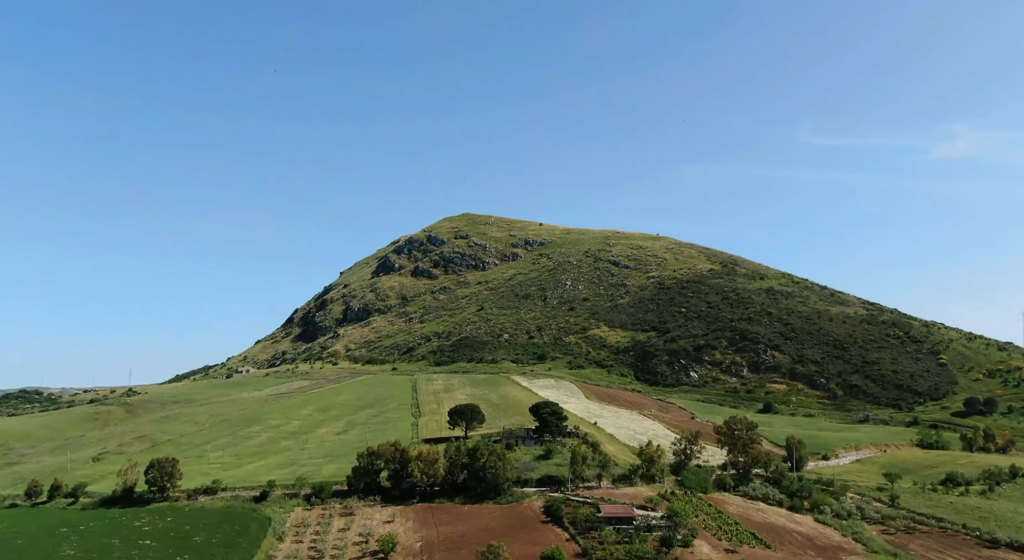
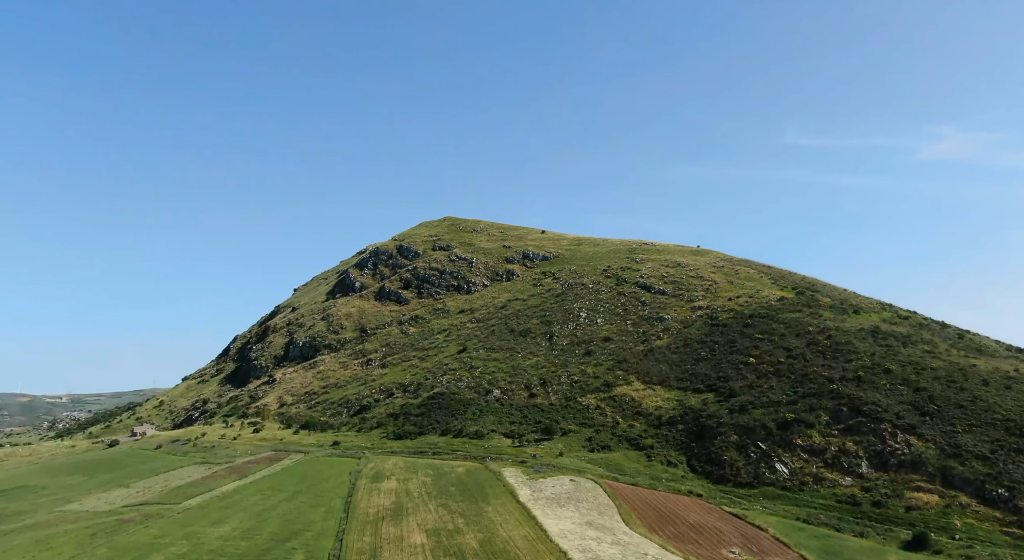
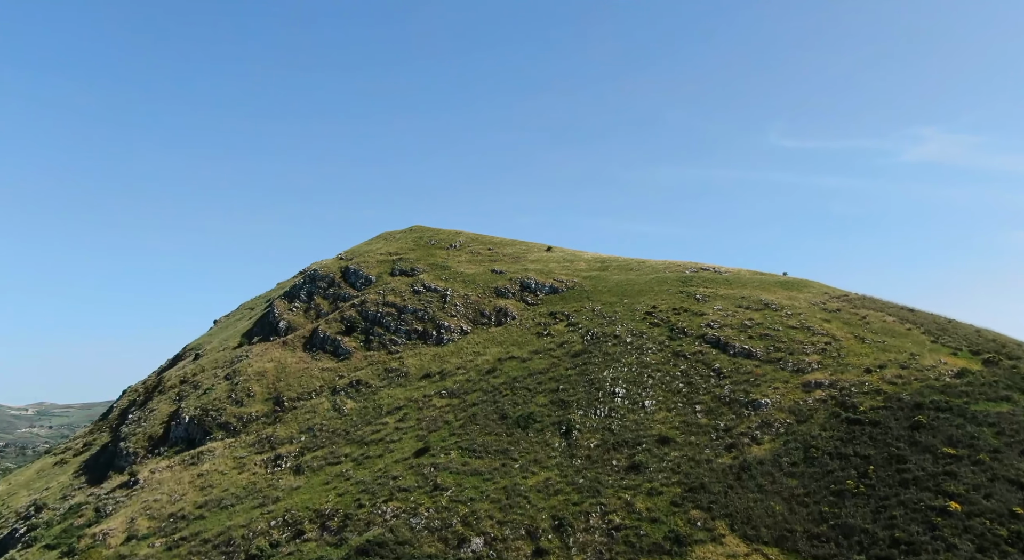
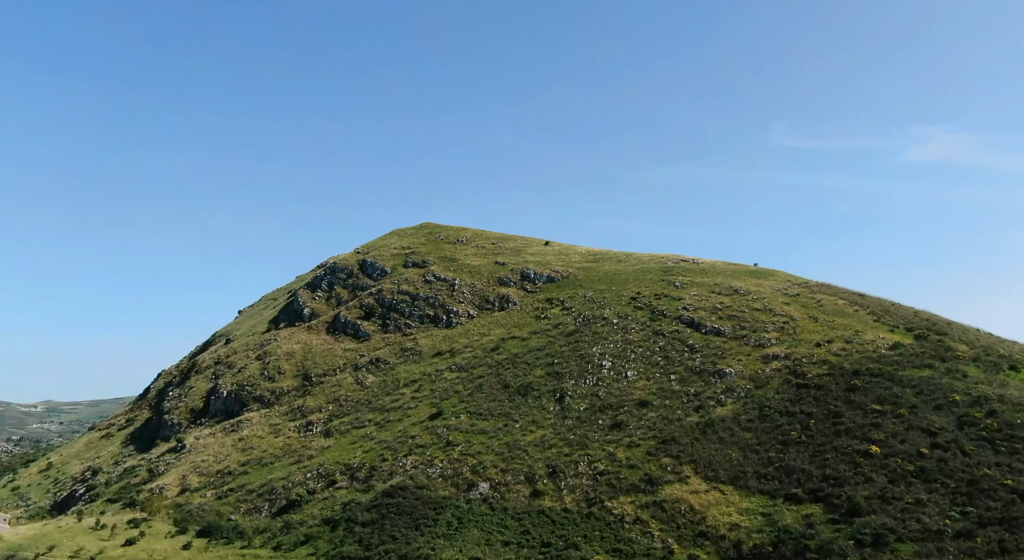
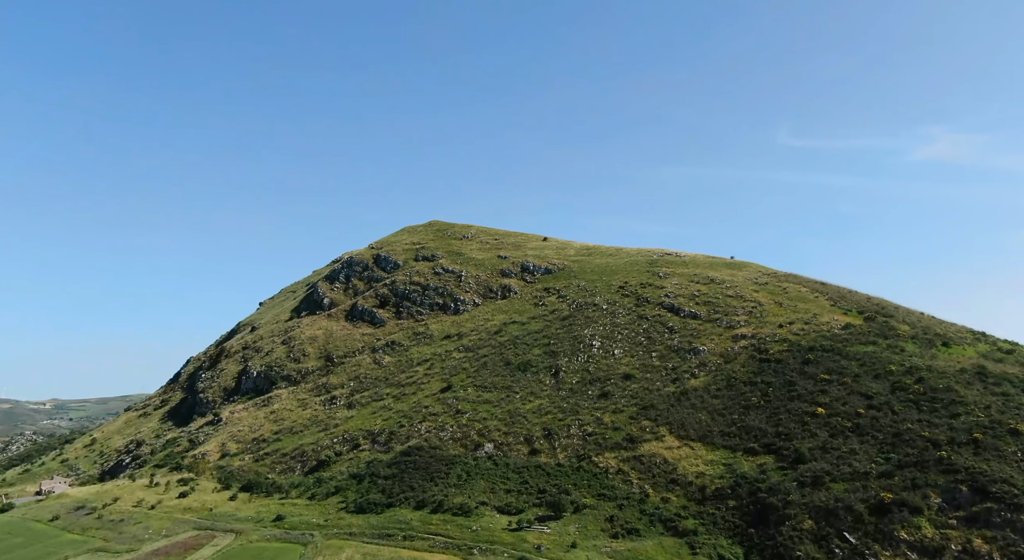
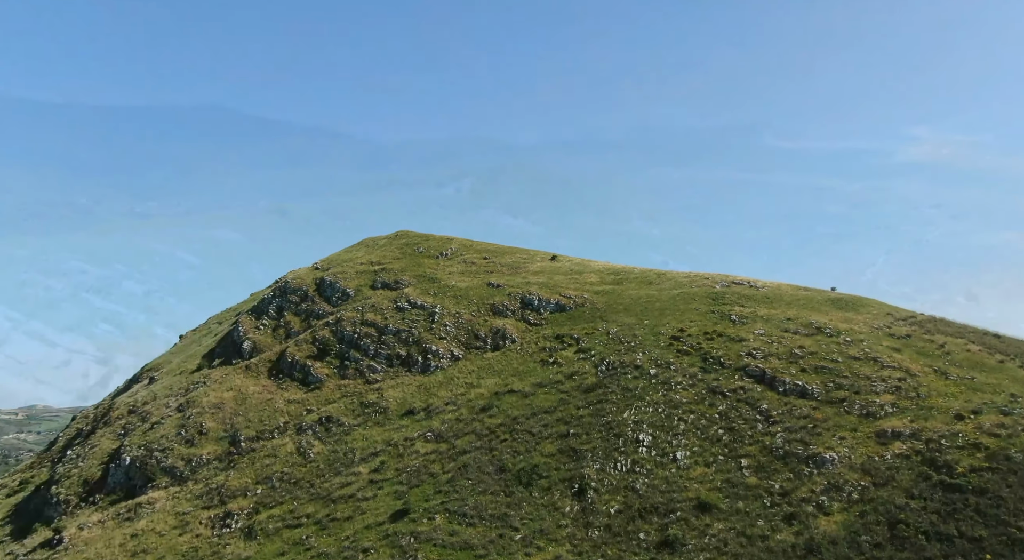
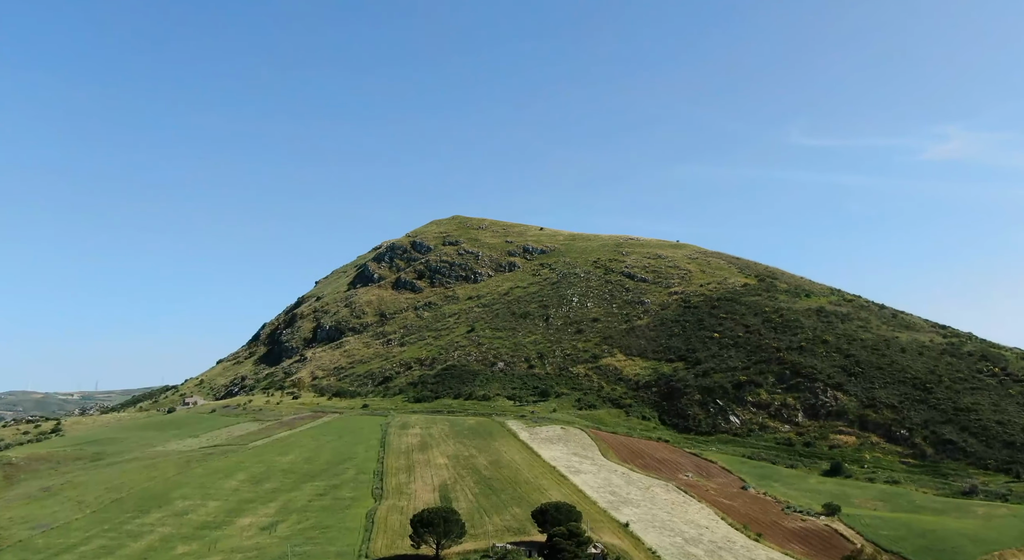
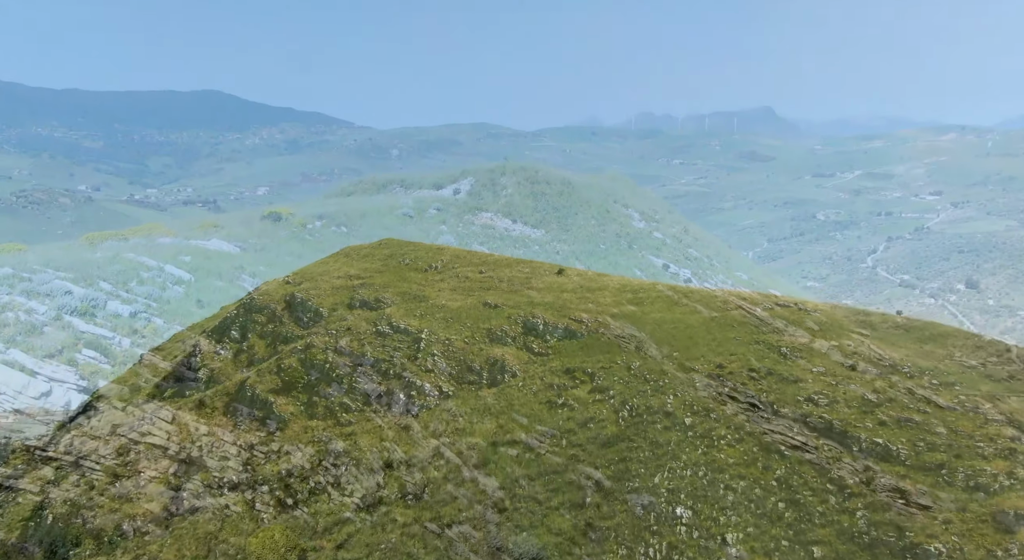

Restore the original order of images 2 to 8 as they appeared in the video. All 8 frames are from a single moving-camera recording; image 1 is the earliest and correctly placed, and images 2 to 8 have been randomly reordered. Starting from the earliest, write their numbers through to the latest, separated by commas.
7, 2, 5, 4, 3, 6, 8
